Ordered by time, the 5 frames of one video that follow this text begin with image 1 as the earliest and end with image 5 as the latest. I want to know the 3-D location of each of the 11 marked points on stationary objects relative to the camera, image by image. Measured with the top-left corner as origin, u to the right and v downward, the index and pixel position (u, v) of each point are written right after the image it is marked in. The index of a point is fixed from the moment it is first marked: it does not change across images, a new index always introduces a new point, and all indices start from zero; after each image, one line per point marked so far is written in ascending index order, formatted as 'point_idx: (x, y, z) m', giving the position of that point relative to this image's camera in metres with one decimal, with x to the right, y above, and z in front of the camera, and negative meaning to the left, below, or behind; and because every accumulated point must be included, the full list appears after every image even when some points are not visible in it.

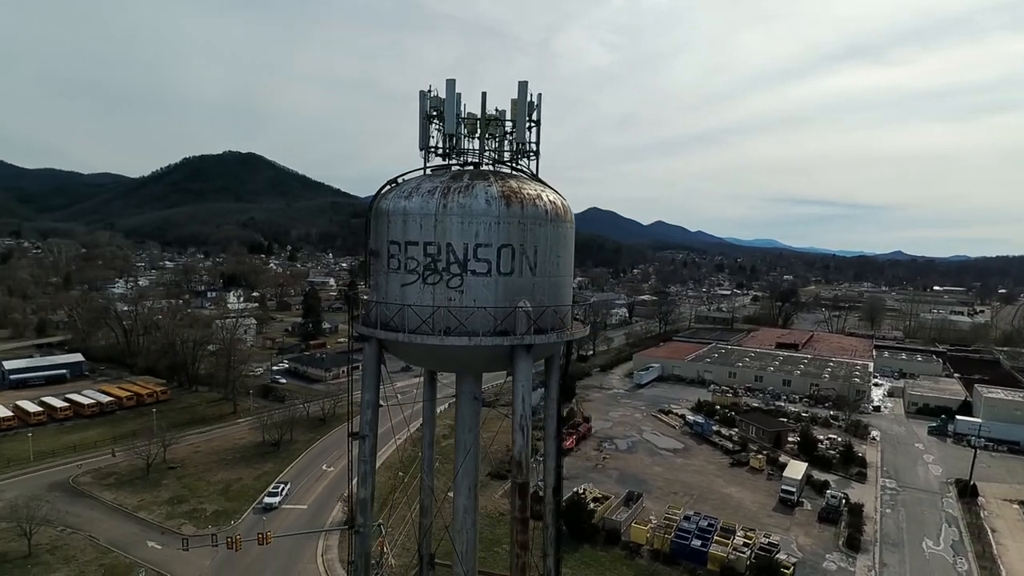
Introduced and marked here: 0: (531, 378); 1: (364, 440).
0: (+0.2, -1.2, +7.9) m
1: (-2.1, -2.1, +8.6) m
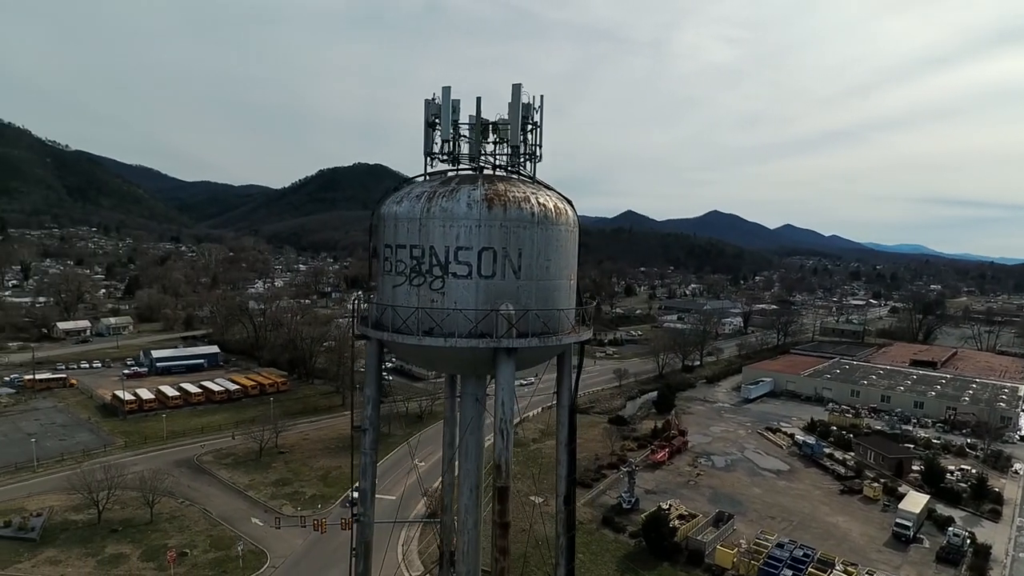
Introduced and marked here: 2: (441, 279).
0: (0.0, -1.2, +7.8) m
1: (-2.1, -2.1, +8.9) m
2: (-0.9, +0.1, +7.7) m
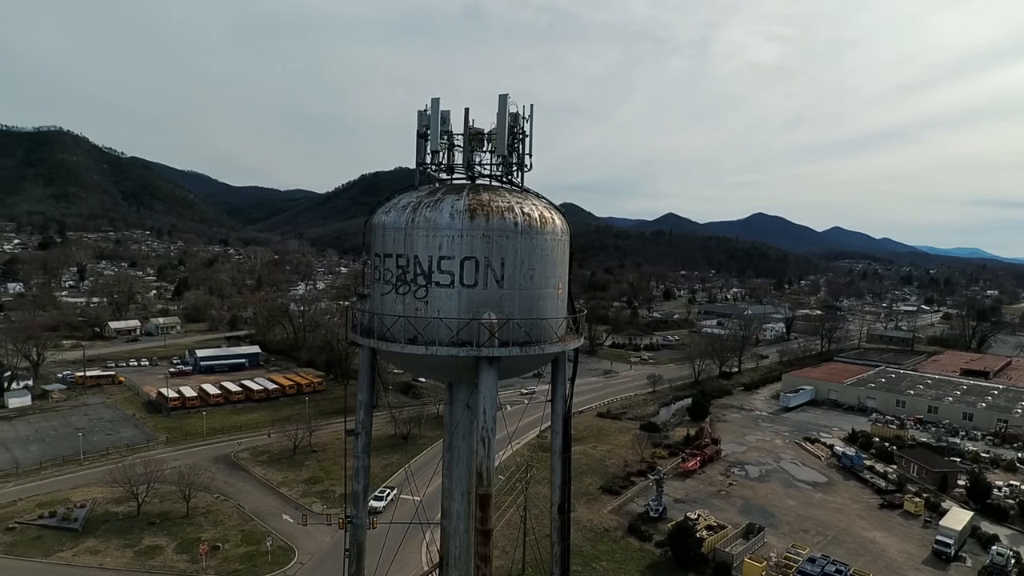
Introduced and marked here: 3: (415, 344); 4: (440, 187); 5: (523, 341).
0: (-0.2, -1.3, +7.9) m
1: (-2.3, -2.2, +9.1) m
2: (-1.1, 0.0, +7.8) m
3: (-1.2, -0.7, +7.8) m
4: (-0.9, +1.3, +8.2) m
5: (+0.1, -0.7, +8.0) m
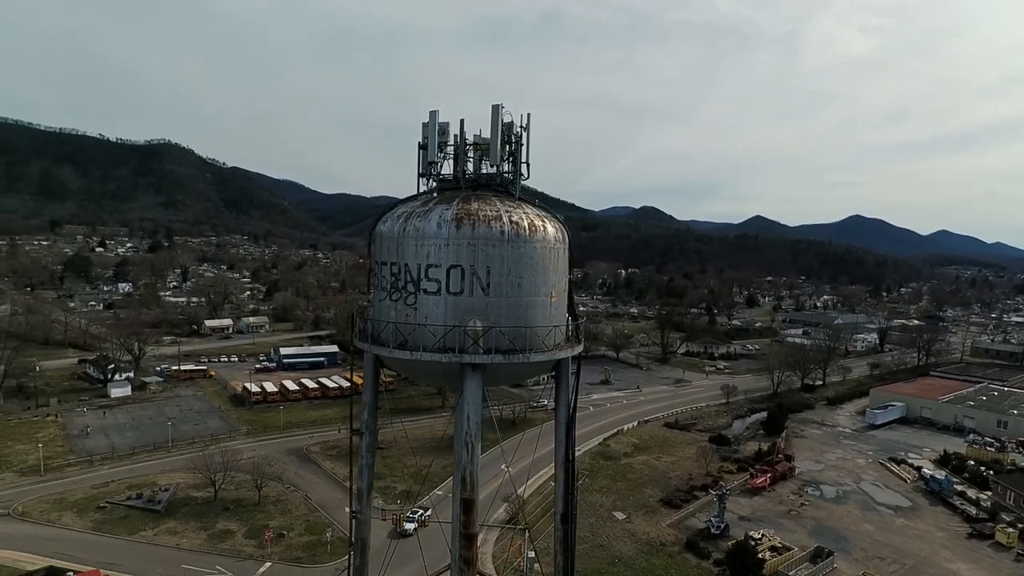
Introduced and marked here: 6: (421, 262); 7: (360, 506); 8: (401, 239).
0: (-0.4, -1.4, +8.0) m
1: (-2.3, -2.3, +9.5) m
2: (-1.3, -0.1, +8.1) m
3: (-1.4, -0.8, +8.1) m
4: (-1.1, +1.2, +8.5) m
5: (0.0, -0.8, +8.0) m
6: (-1.2, +0.3, +8.0) m
7: (-2.3, -3.3, +9.5) m
8: (-1.5, +0.6, +8.2) m
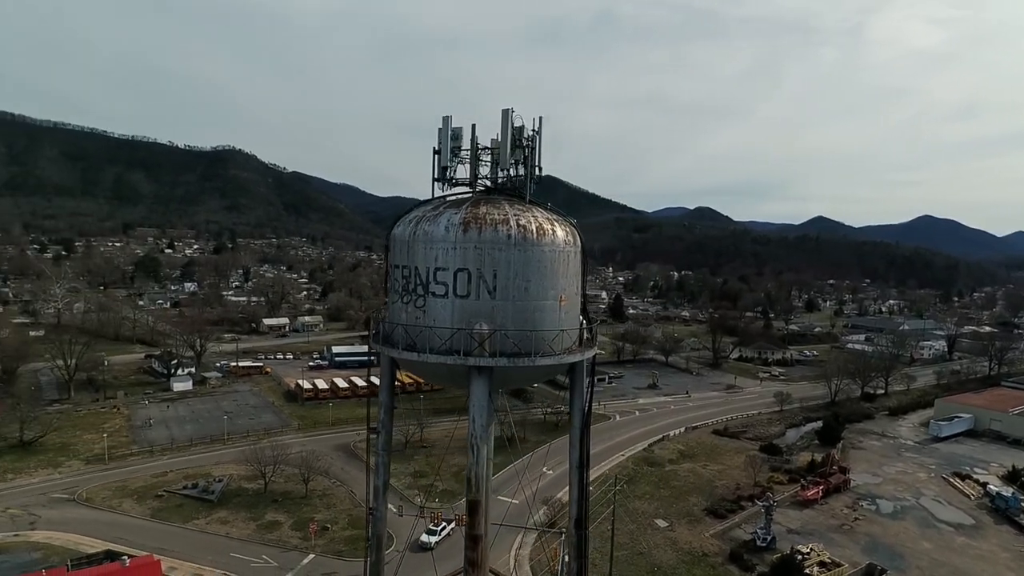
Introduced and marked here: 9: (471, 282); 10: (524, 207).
0: (-0.3, -1.5, +8.0) m
1: (-2.1, -2.3, +9.7) m
2: (-1.2, -0.1, +8.2) m
3: (-1.3, -0.8, +8.2) m
4: (-0.9, +1.2, +8.6) m
5: (0.0, -0.8, +8.1) m
6: (-1.1, +0.3, +8.2) m
7: (-2.1, -3.3, +9.7) m
8: (-1.3, +0.6, +8.4) m
9: (-0.5, +0.1, +8.0) m
10: (+0.2, +1.1, +8.5) m
